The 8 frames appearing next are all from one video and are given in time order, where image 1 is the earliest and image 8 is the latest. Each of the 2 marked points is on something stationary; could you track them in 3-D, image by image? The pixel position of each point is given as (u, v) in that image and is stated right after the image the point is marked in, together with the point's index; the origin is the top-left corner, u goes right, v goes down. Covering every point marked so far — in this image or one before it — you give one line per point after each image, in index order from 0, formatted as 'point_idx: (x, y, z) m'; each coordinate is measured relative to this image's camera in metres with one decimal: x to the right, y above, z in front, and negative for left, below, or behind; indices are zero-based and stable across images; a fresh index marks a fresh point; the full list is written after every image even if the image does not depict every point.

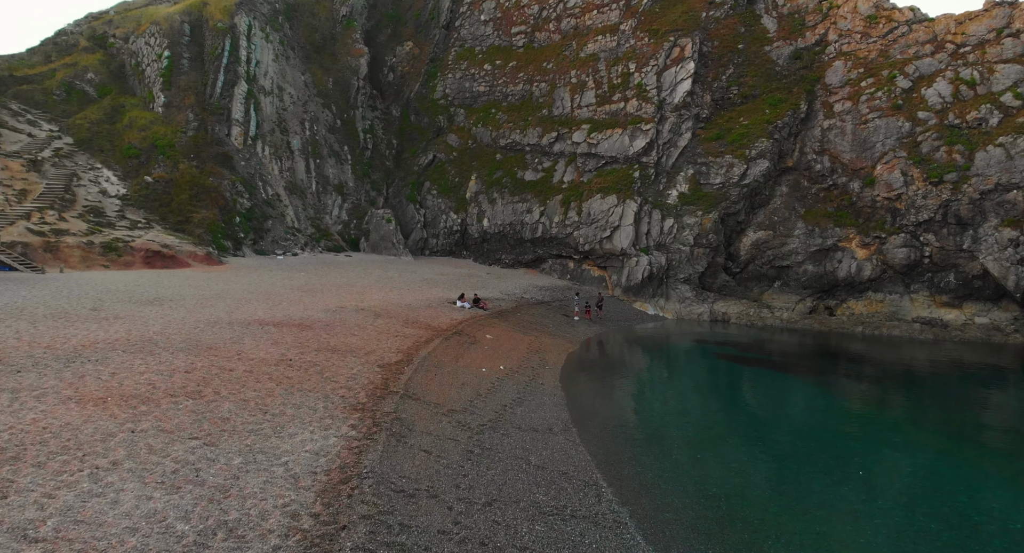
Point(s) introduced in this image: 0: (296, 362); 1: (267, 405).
0: (-7.9, -3.2, +19.4) m
1: (-7.1, -3.7, +15.4) m
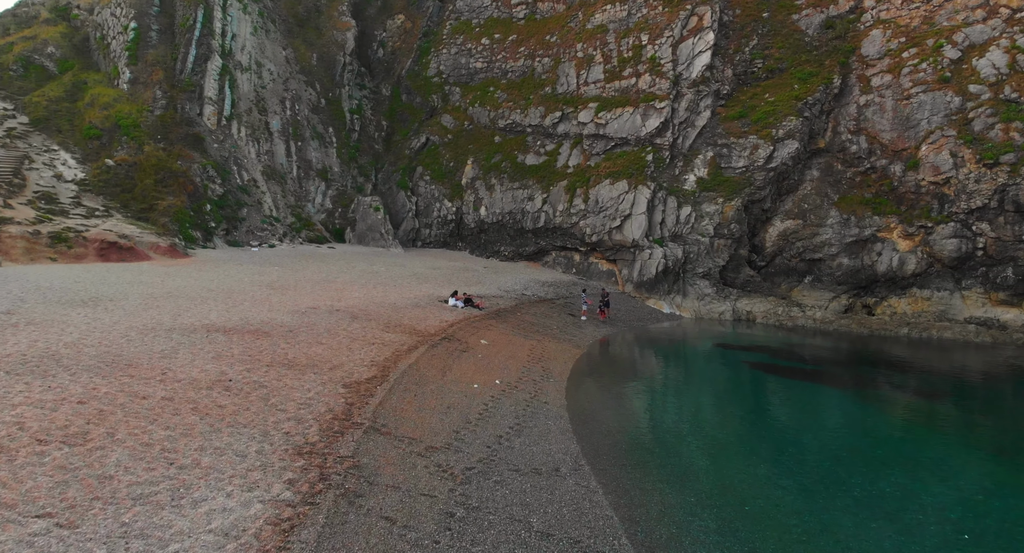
0: (-8.0, -3.1, +15.4) m
1: (-7.2, -3.7, +11.5) m
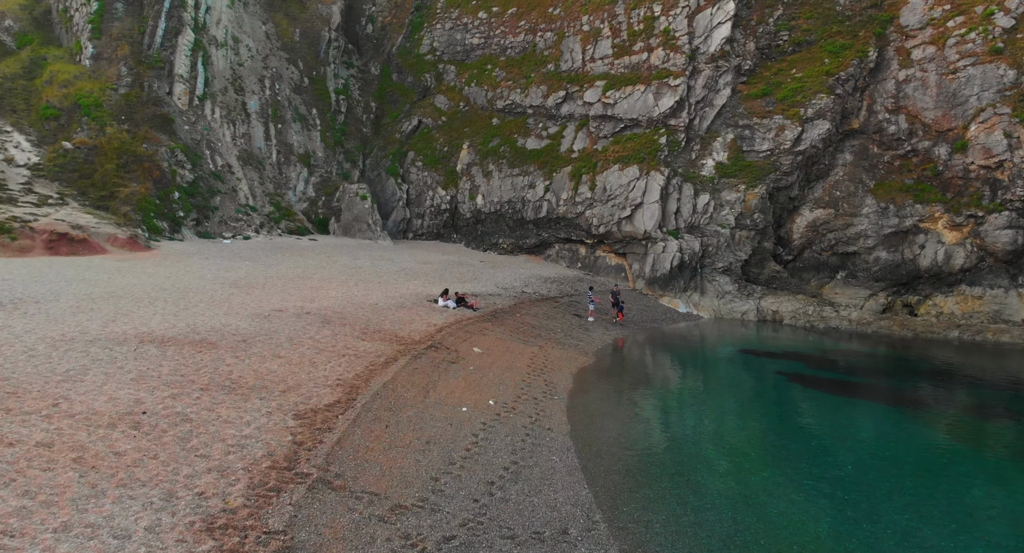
0: (-8.1, -3.2, +12.0) m
1: (-7.3, -3.9, +8.0) m
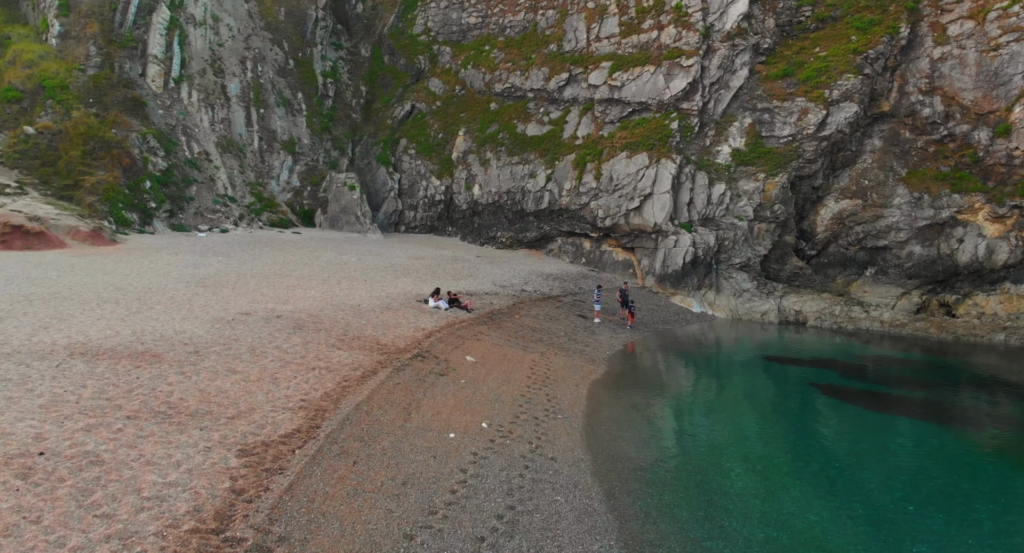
0: (-8.2, -3.3, +9.4) m
1: (-7.4, -4.0, +5.5) m
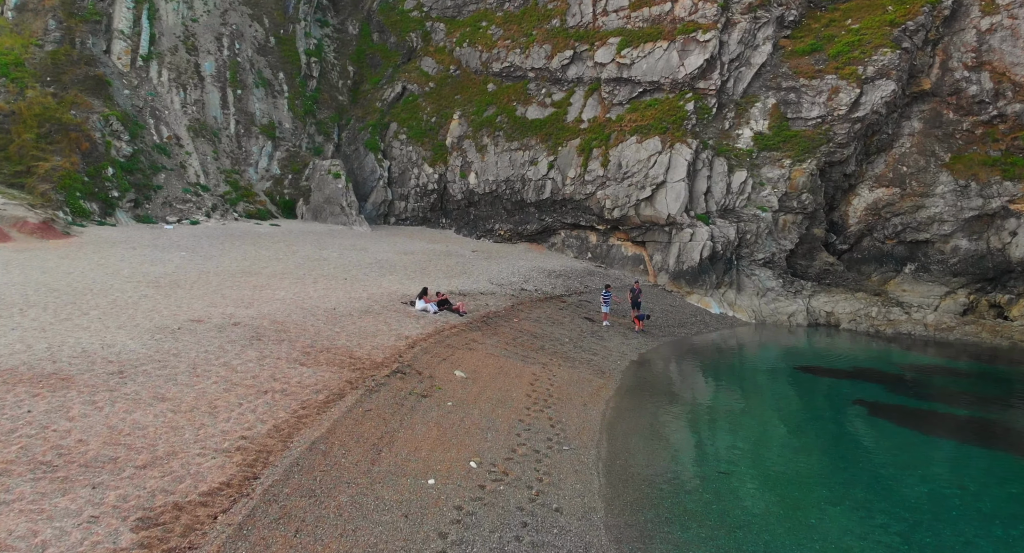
0: (-8.3, -3.4, +6.6) m
1: (-7.6, -4.2, +2.6) m
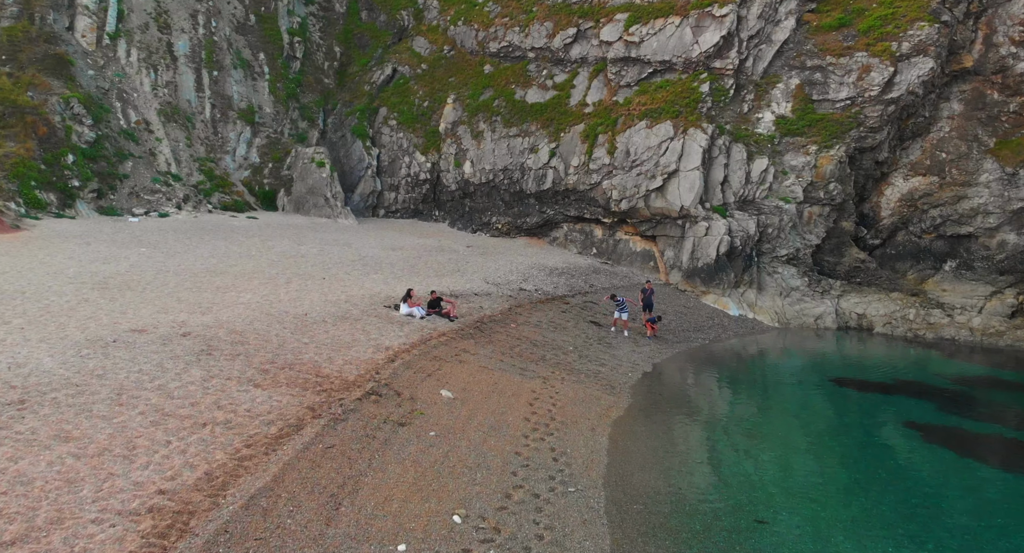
0: (-8.4, -3.7, +4.2) m
1: (-7.7, -4.5, +0.3) m
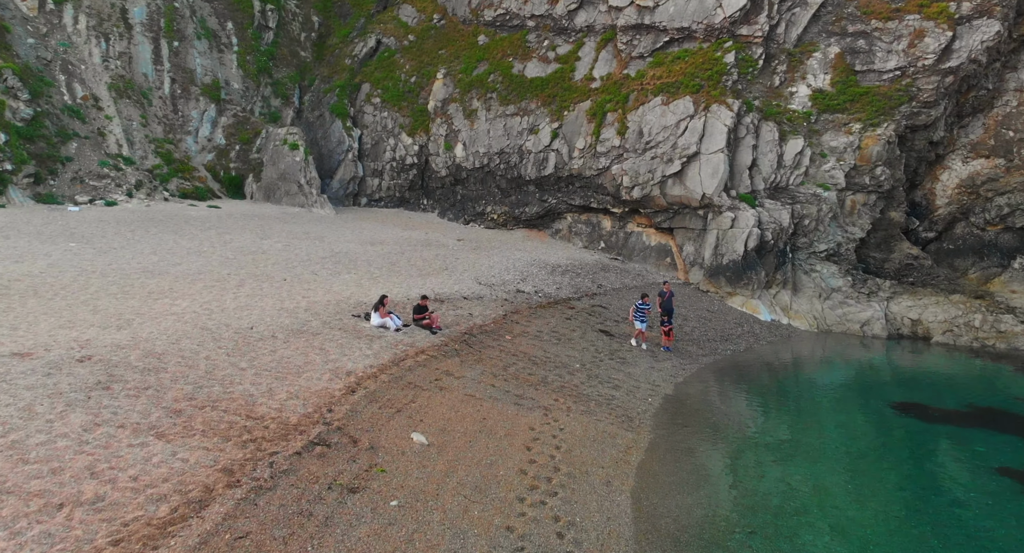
0: (-8.6, -4.0, +1.0) m
1: (-7.8, -5.0, -2.9) m
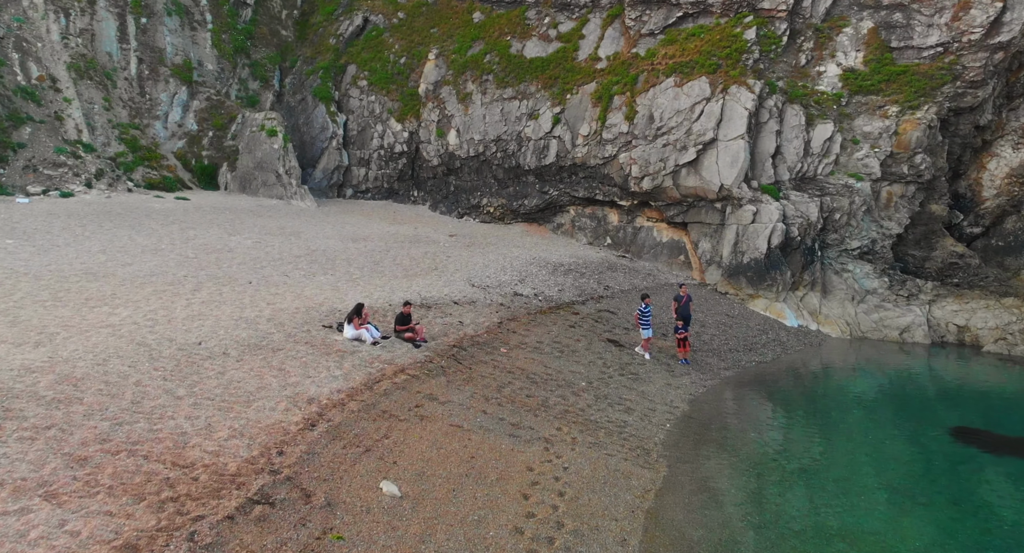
0: (-8.7, -4.4, -1.1) m
1: (-7.9, -5.4, -5.0) m
